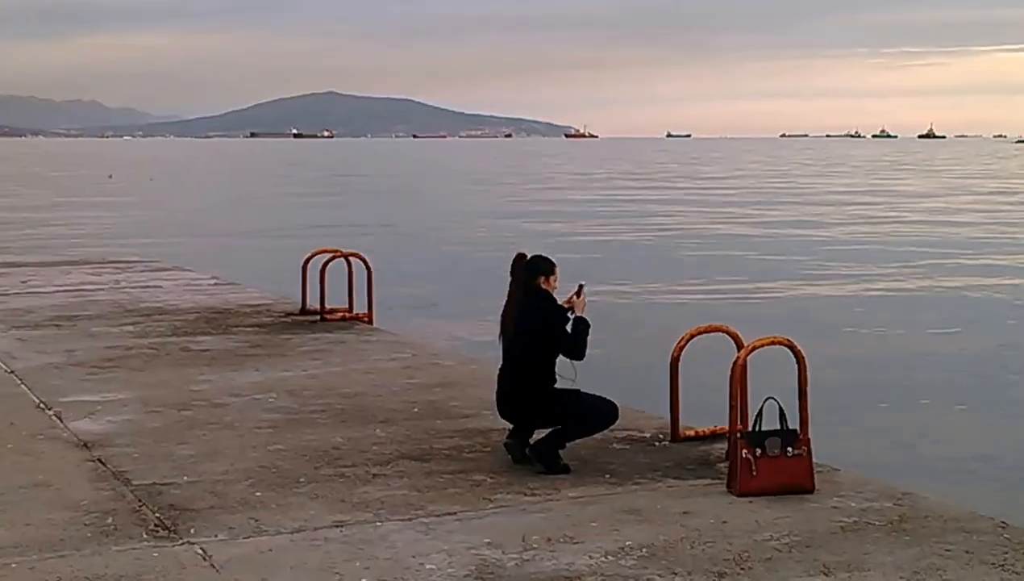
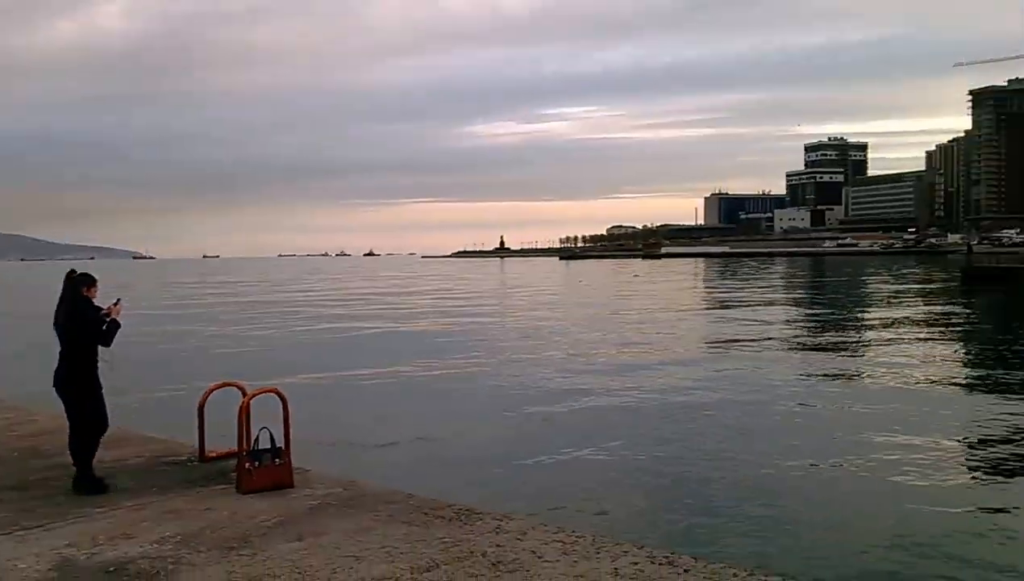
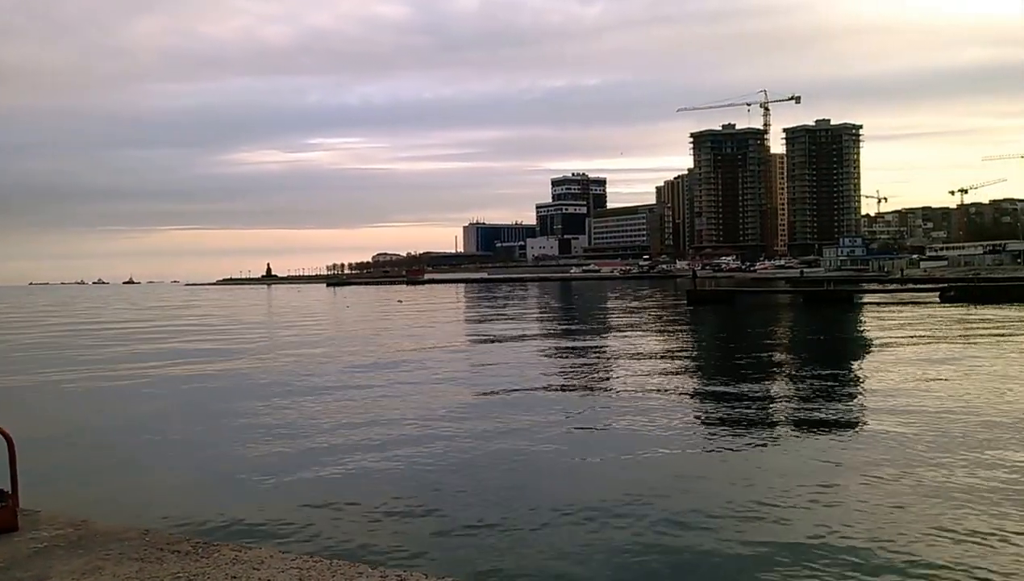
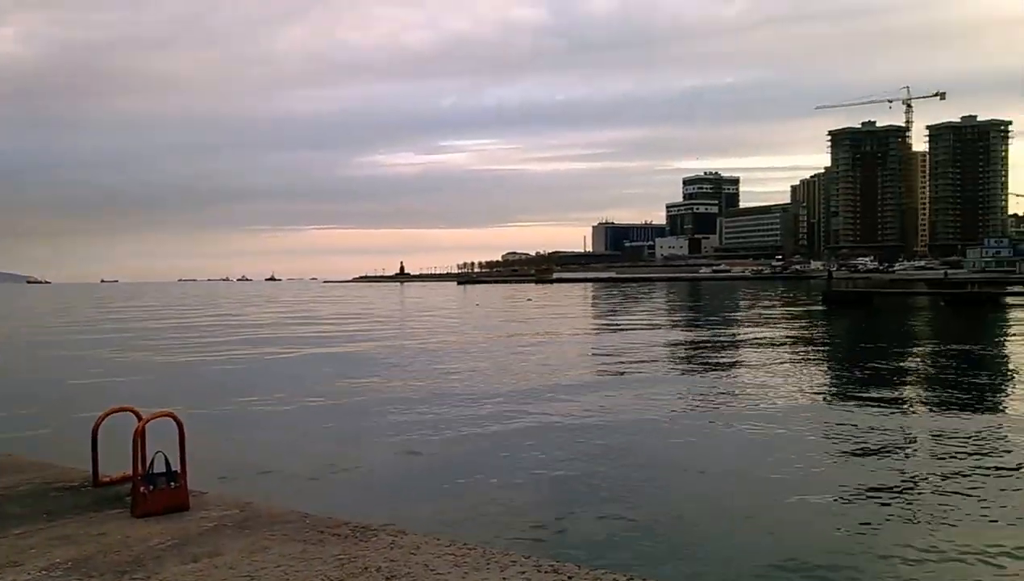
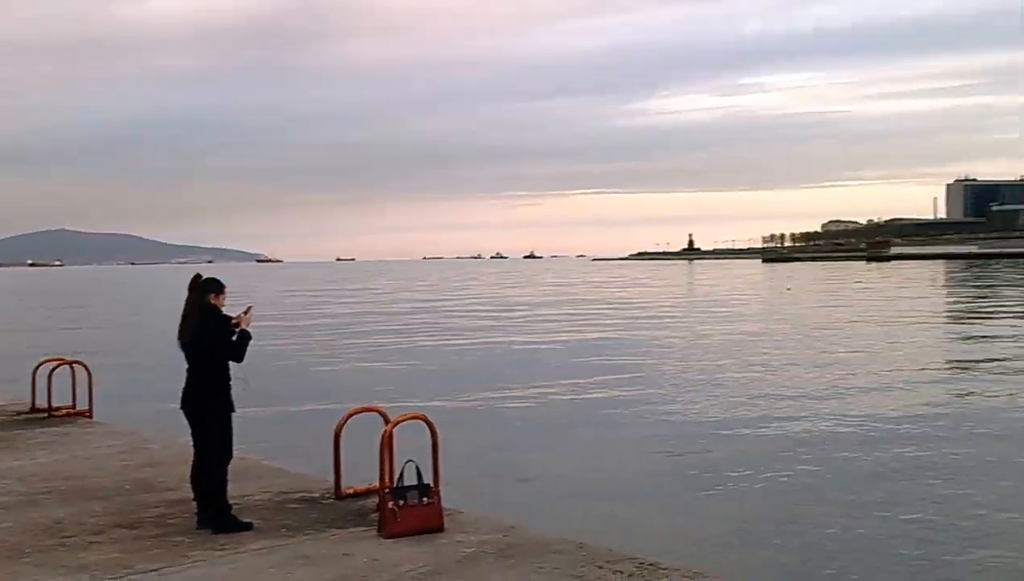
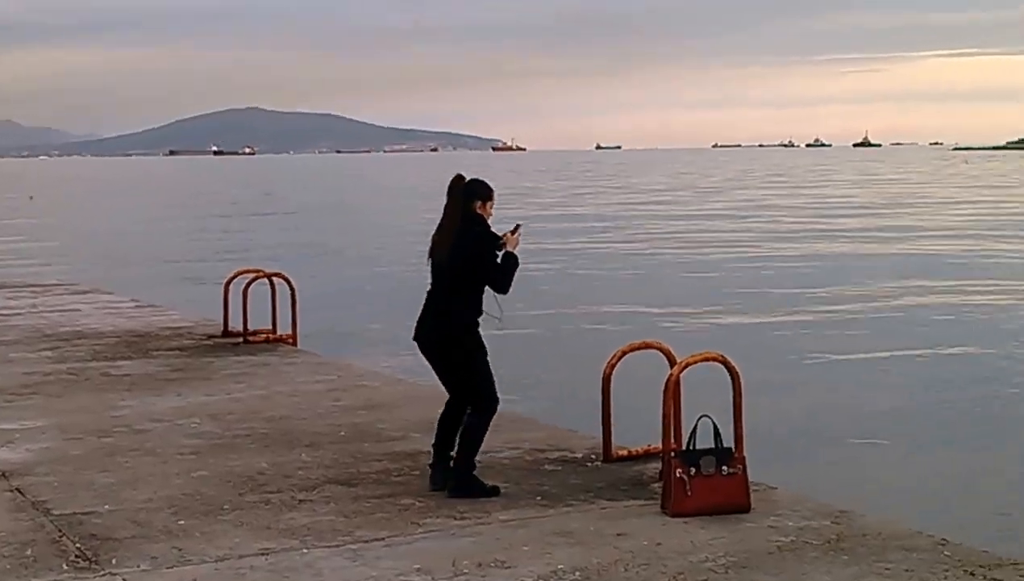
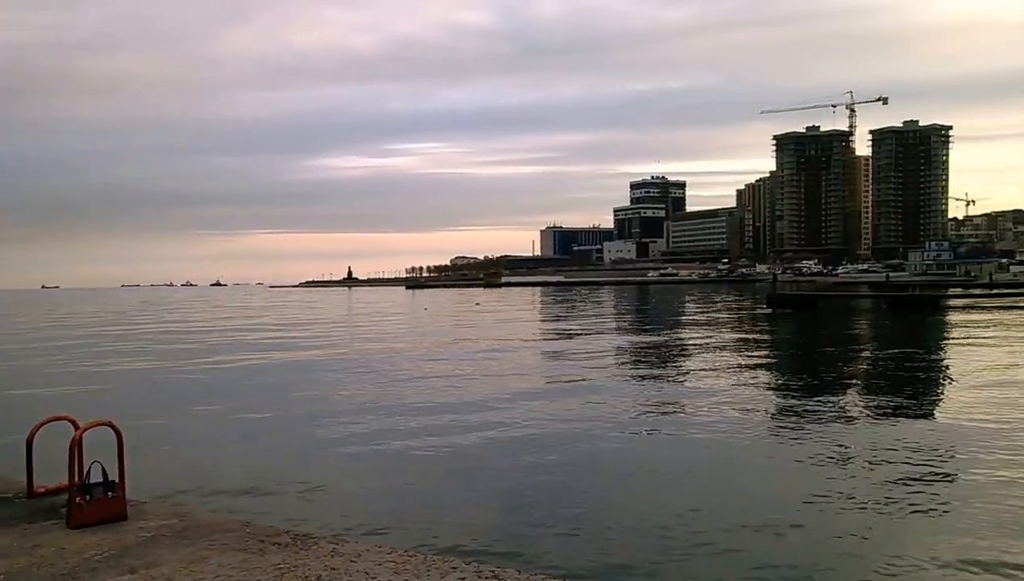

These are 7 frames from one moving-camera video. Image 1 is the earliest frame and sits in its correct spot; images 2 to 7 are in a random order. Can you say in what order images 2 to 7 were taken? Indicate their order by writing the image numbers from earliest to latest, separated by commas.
6, 5, 2, 4, 7, 3
